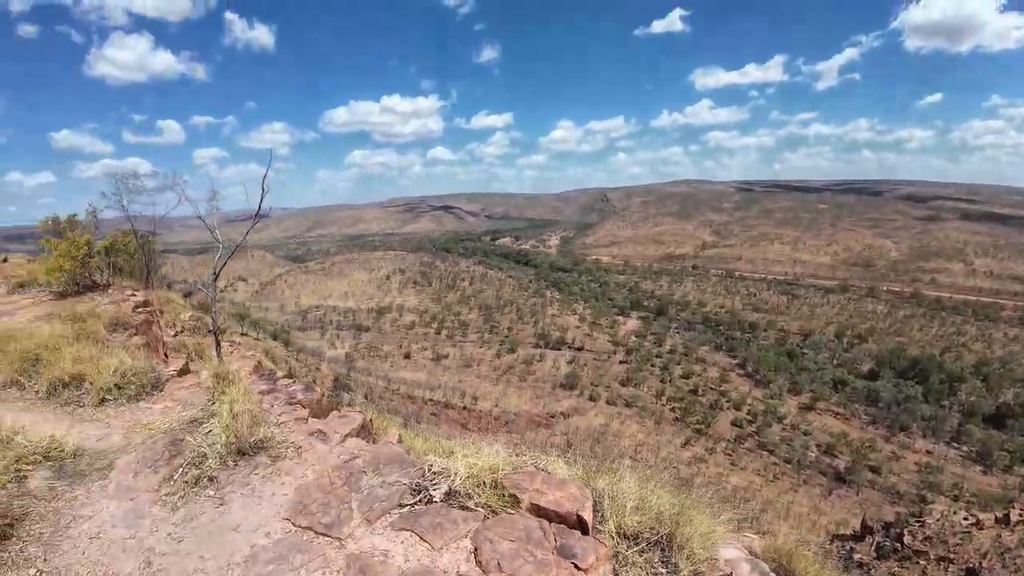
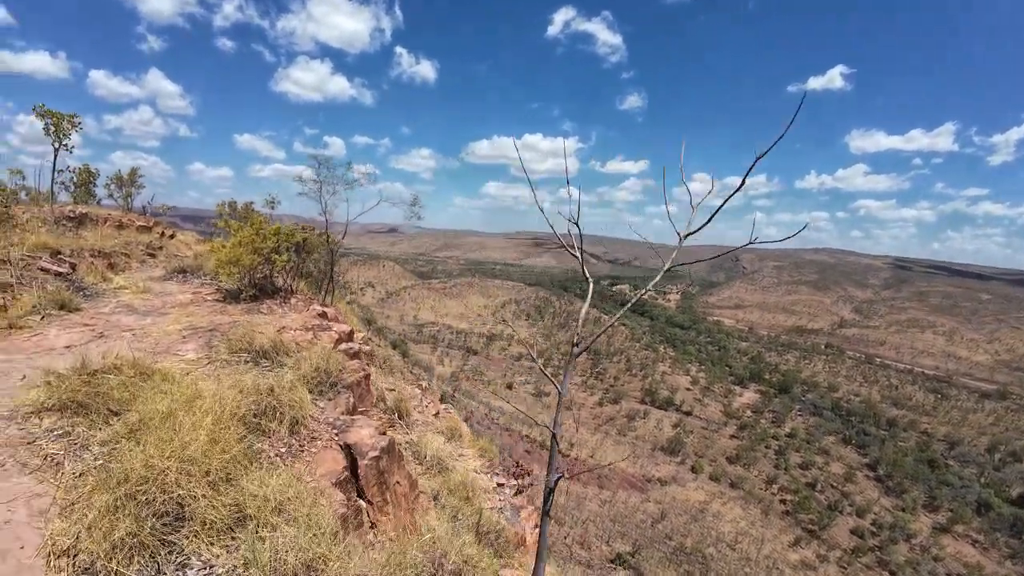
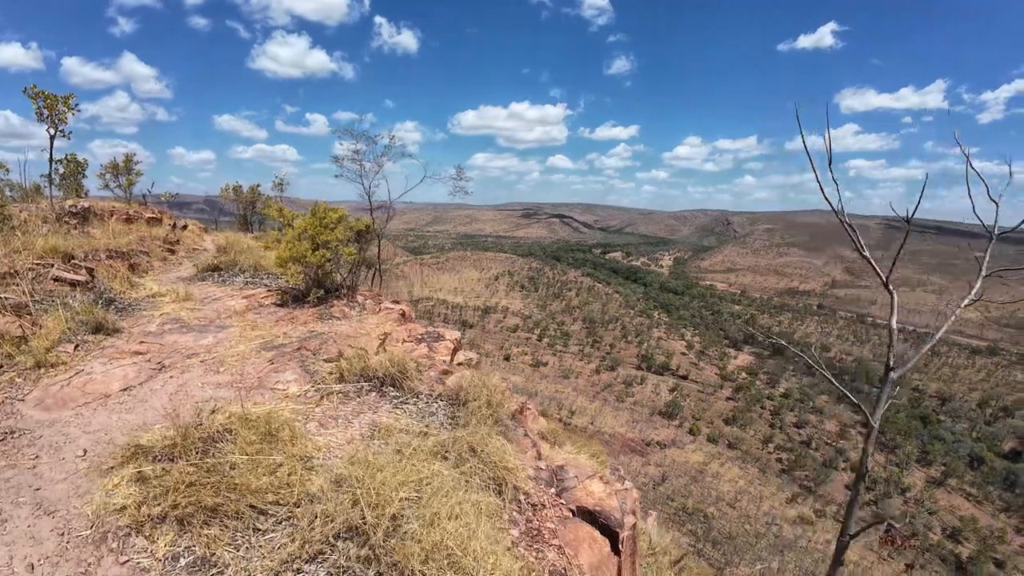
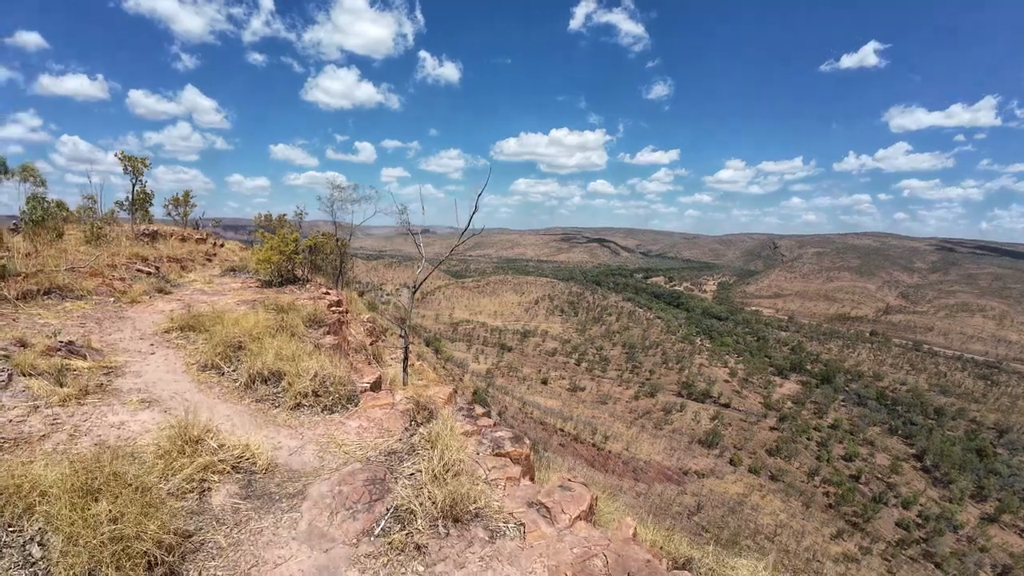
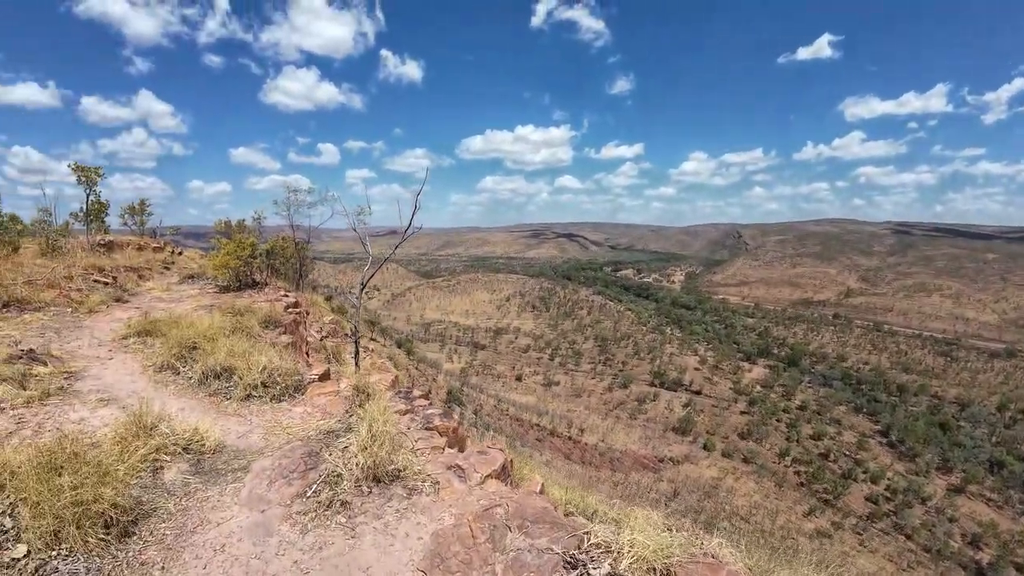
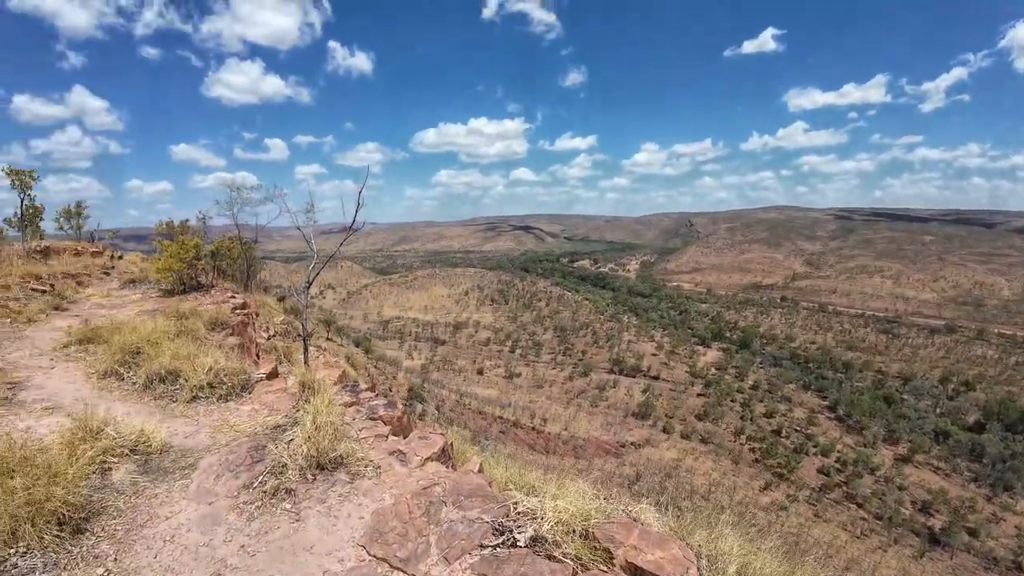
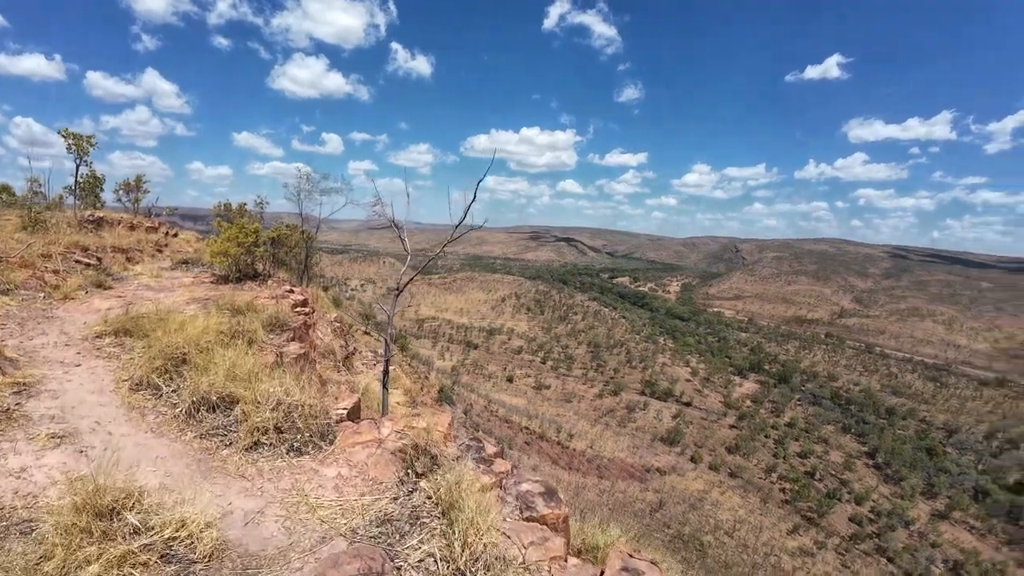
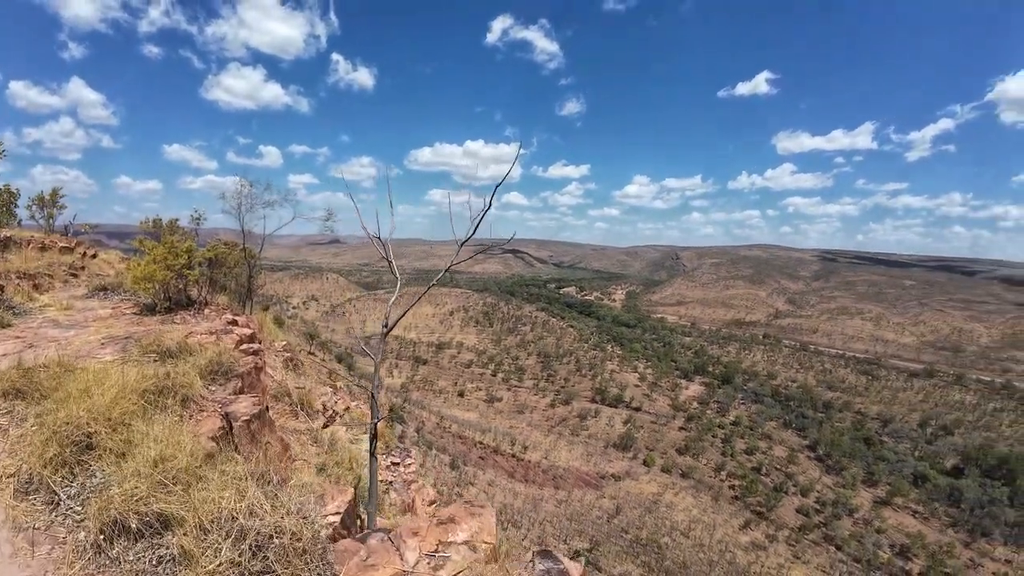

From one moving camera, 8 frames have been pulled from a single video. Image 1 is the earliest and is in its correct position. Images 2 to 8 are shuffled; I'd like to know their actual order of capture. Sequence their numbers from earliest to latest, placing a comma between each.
6, 5, 4, 7, 8, 2, 3
